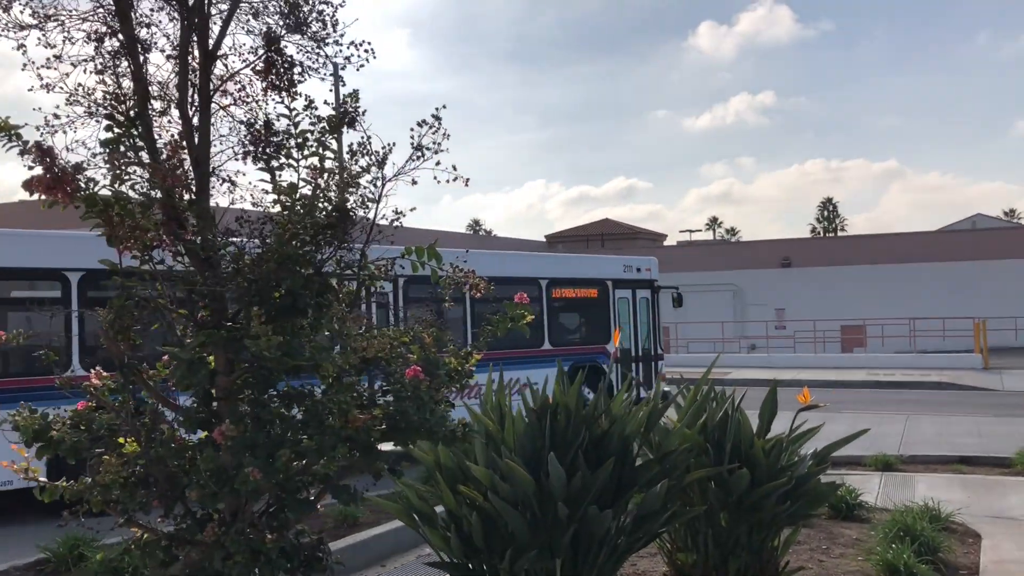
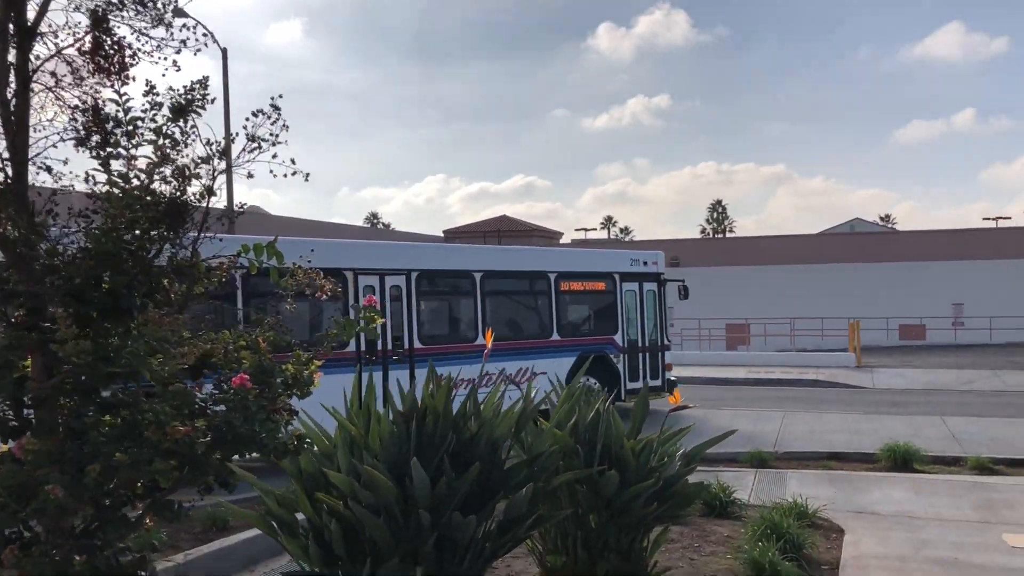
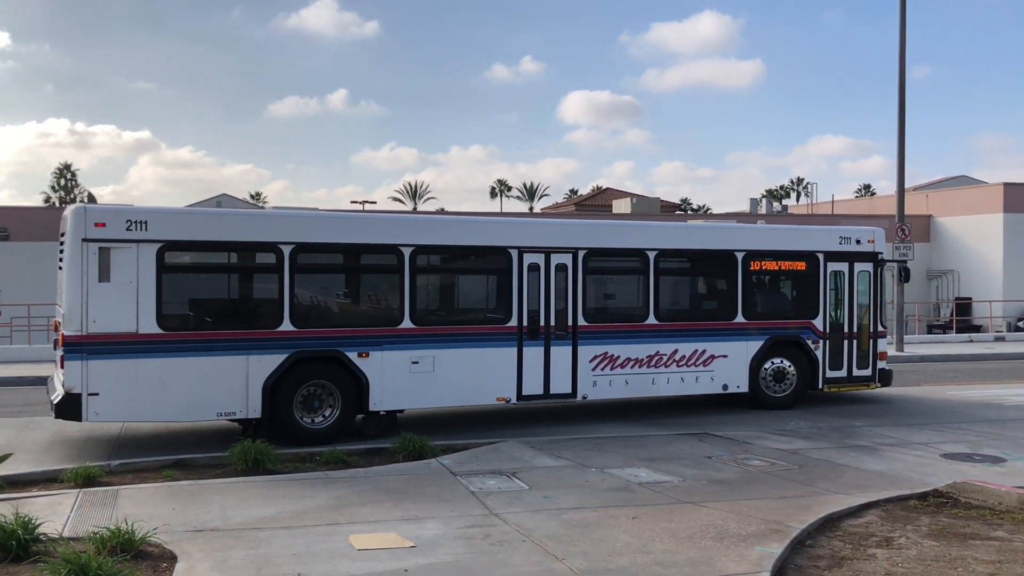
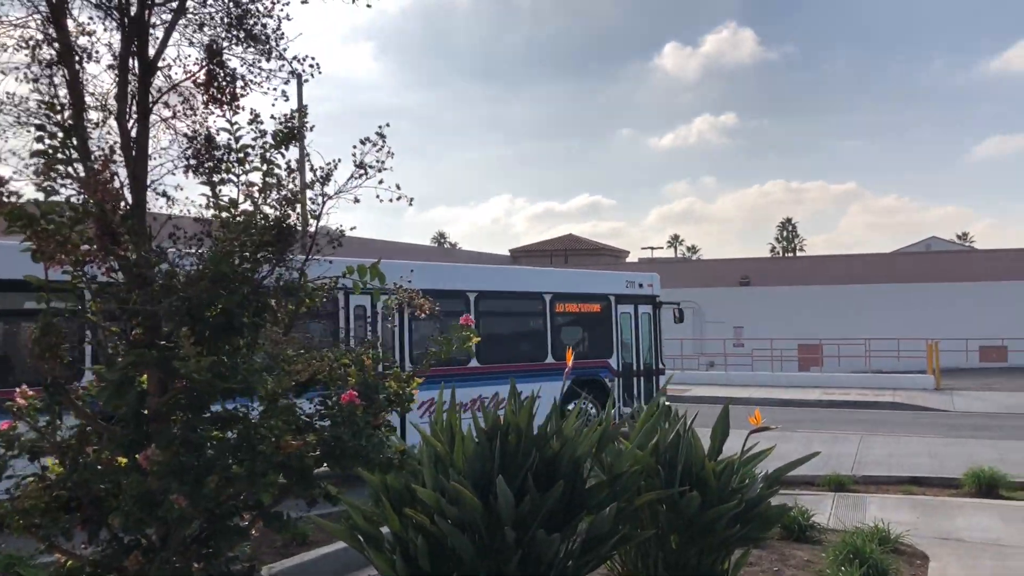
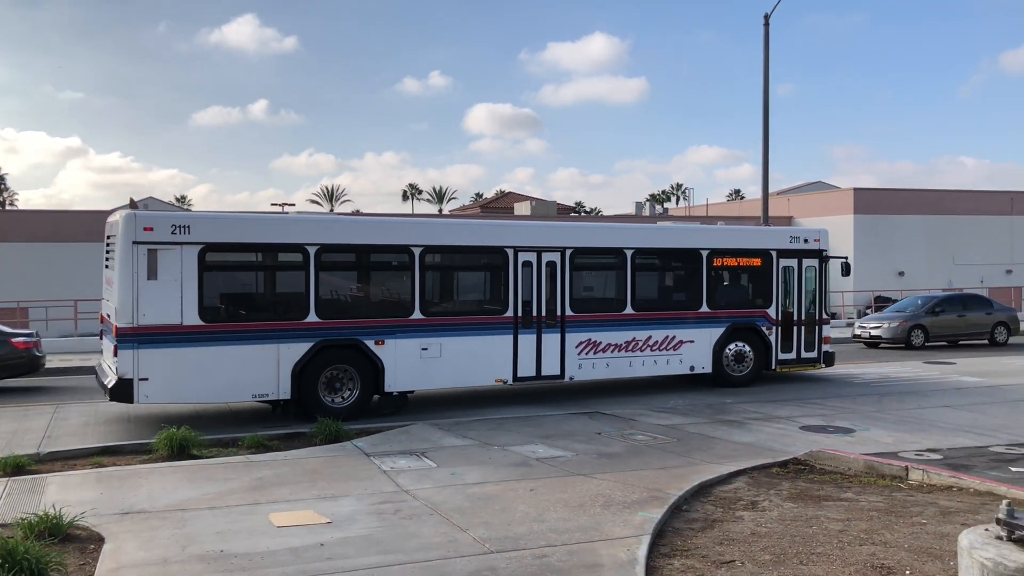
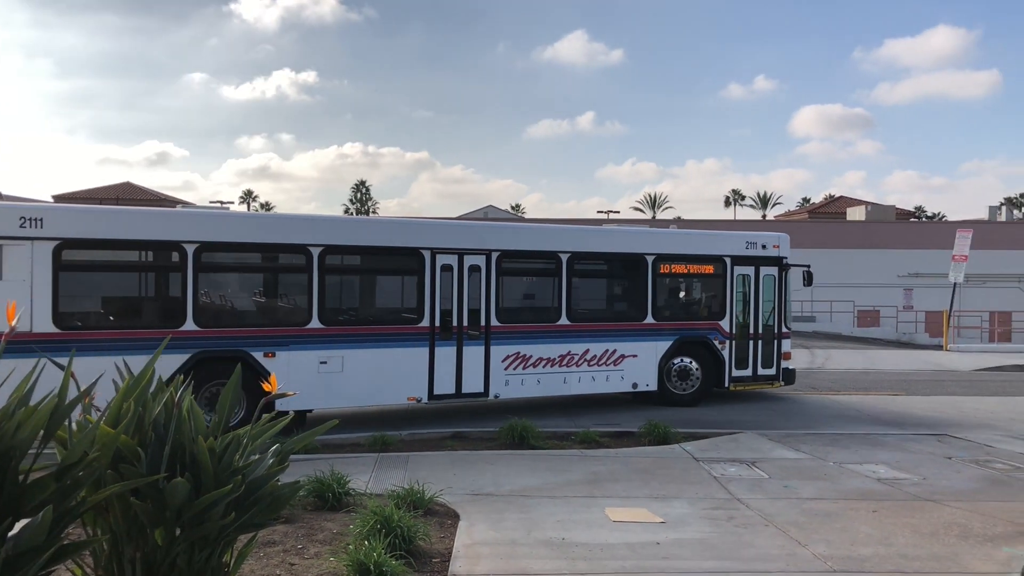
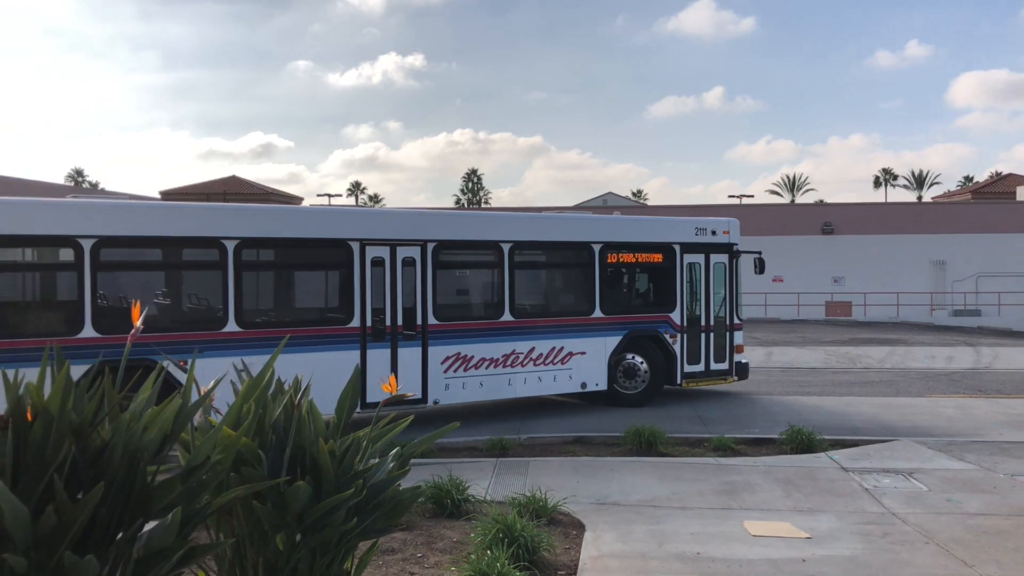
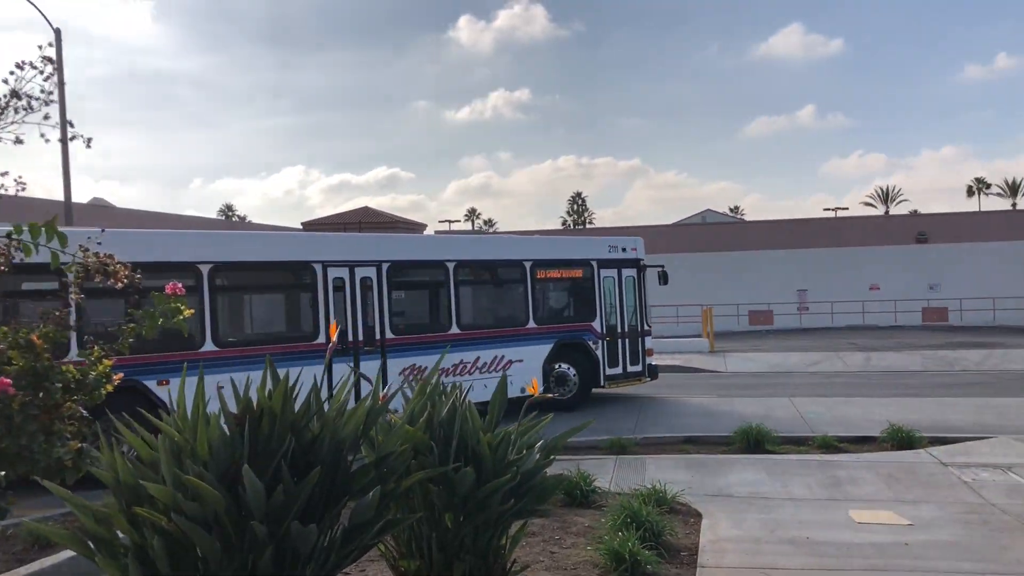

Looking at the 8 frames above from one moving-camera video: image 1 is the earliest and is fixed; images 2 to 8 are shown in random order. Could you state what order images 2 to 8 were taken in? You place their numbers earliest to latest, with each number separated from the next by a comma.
4, 2, 8, 7, 6, 3, 5
